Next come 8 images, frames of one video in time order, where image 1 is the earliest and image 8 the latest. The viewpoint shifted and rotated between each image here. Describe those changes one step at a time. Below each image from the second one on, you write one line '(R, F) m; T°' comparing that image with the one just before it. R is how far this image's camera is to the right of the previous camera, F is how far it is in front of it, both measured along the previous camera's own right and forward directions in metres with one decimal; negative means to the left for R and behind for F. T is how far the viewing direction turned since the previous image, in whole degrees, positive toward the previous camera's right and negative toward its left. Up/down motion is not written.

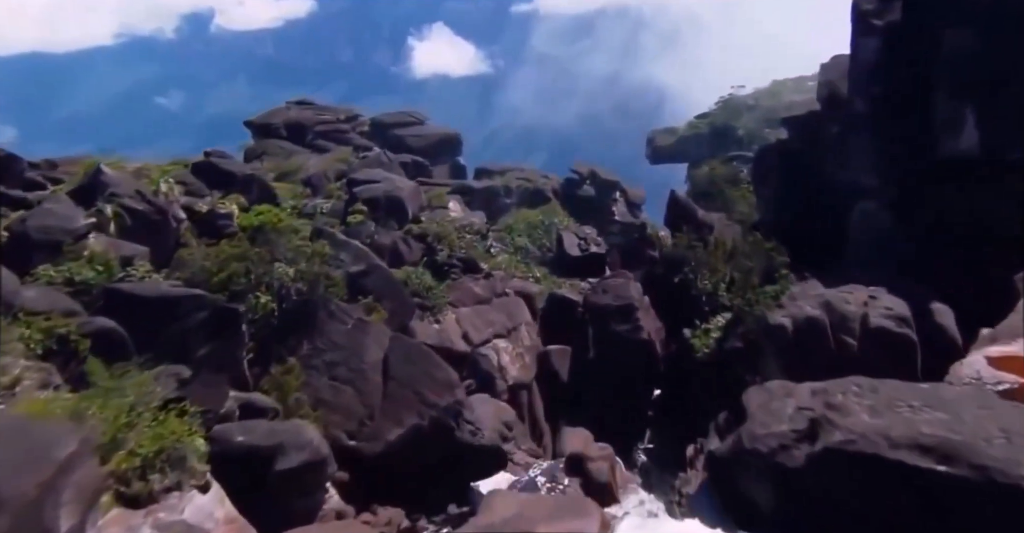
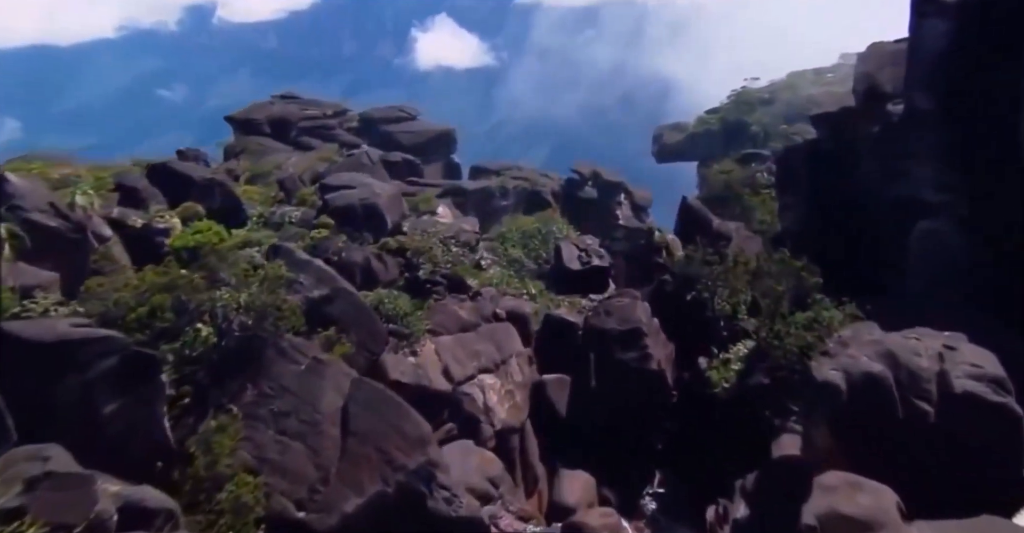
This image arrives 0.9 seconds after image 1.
(+0.2, +2.0) m; 0°
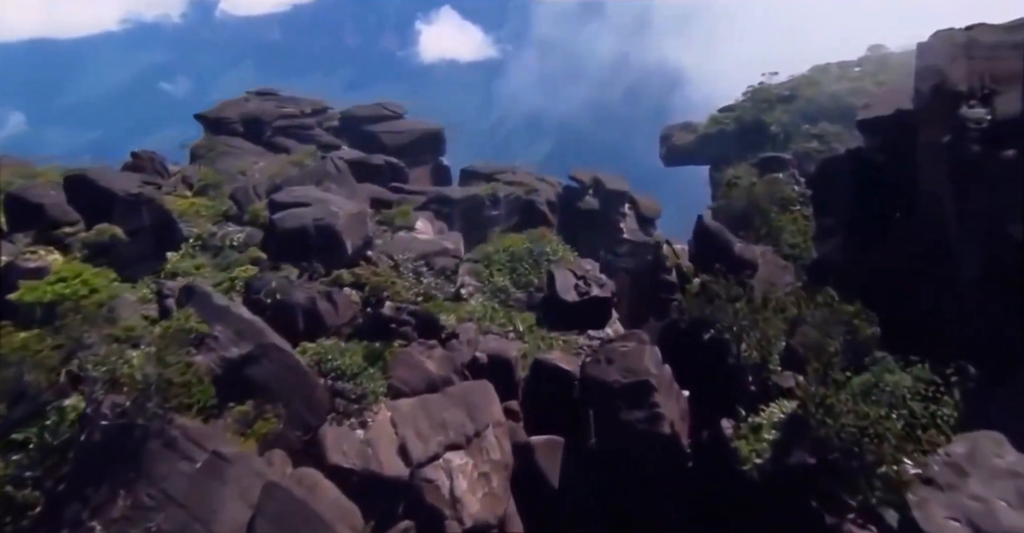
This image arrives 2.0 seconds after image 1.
(+0.3, +2.7) m; 0°
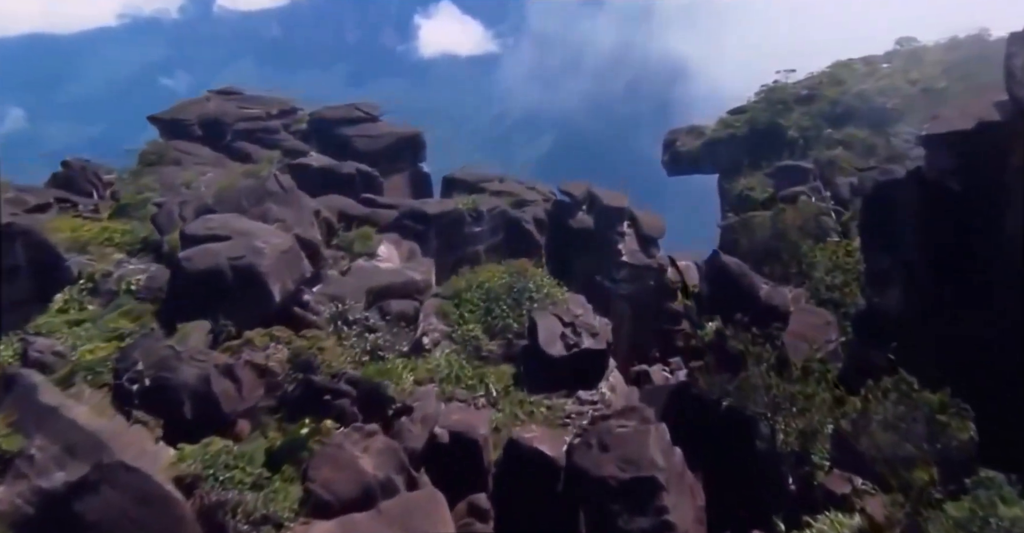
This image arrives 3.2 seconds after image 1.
(+0.4, +2.8) m; 0°
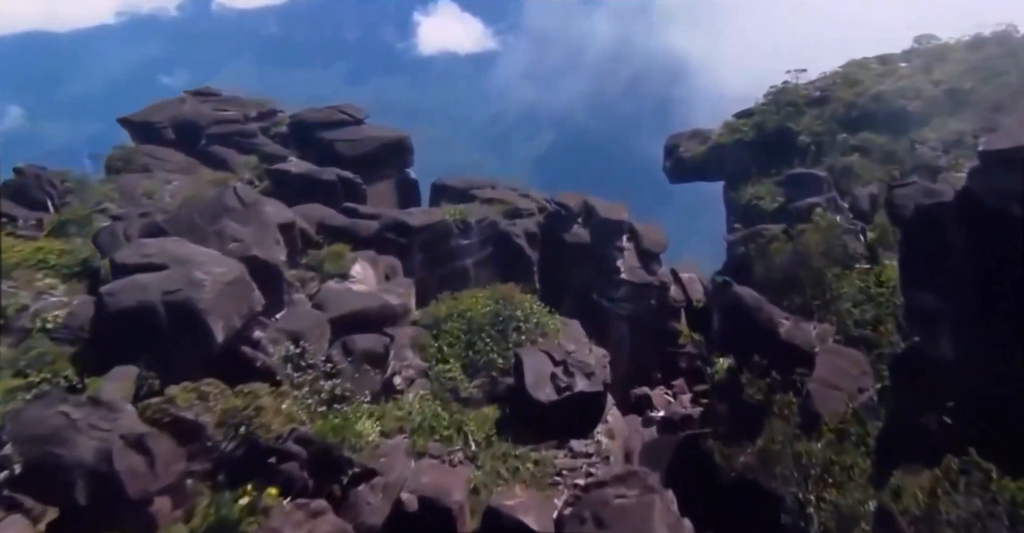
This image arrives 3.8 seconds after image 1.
(+0.2, +1.5) m; 0°
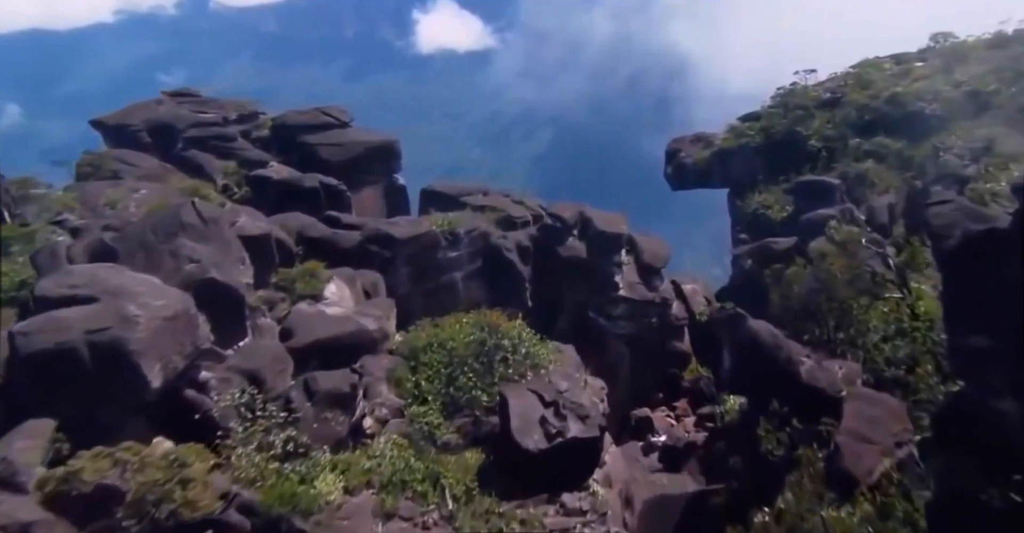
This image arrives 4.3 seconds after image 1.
(+0.2, +1.3) m; 0°
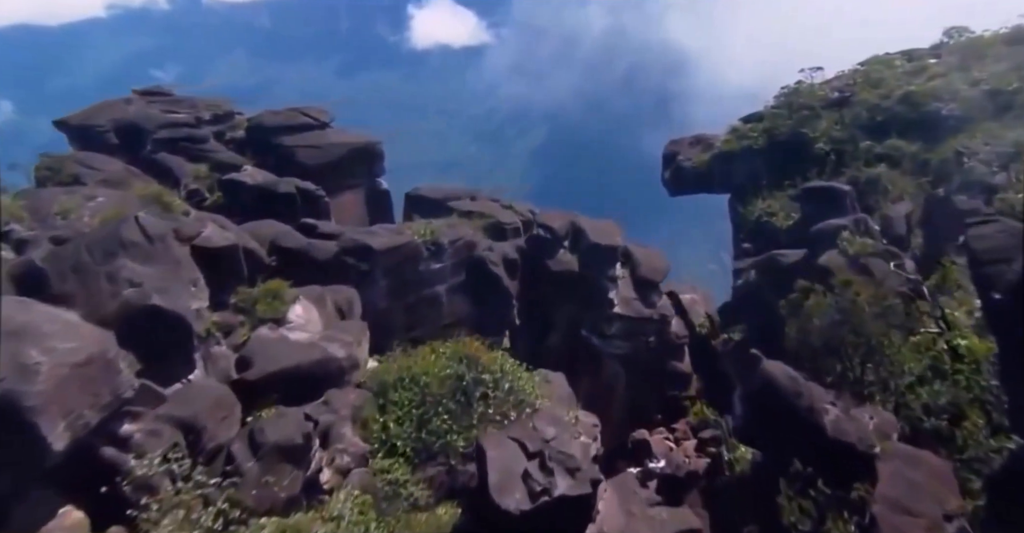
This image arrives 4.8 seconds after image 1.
(+0.2, +1.3) m; 0°
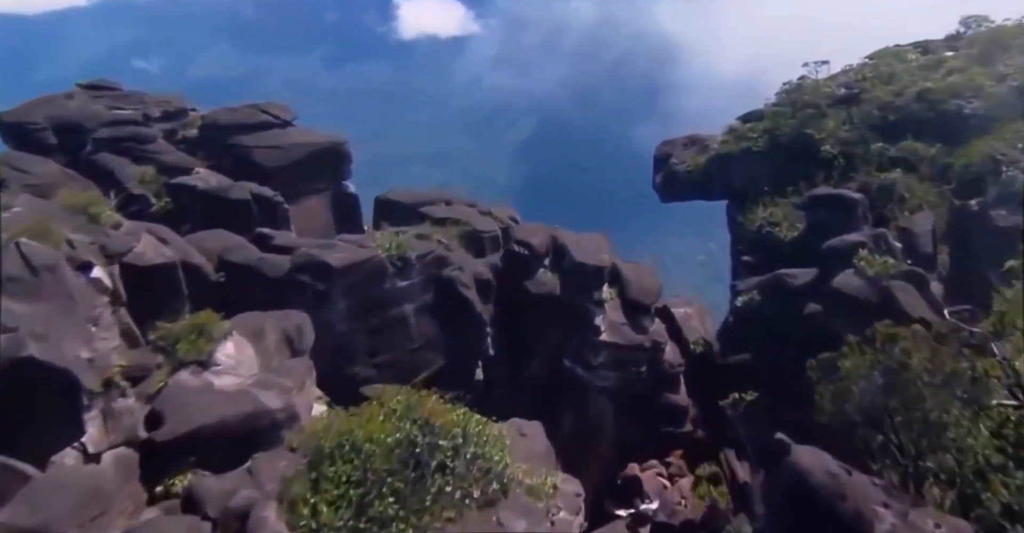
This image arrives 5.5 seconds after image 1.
(+0.2, +1.8) m; +1°
